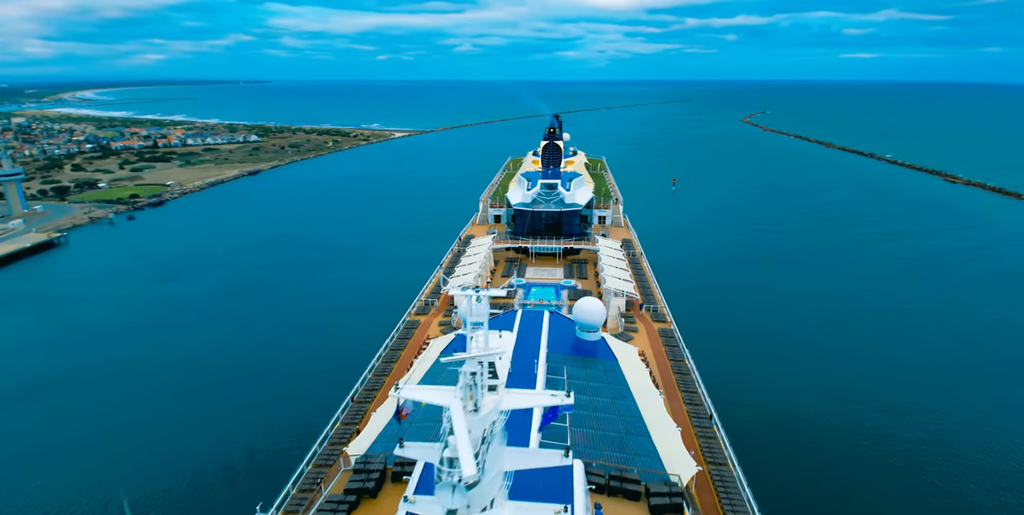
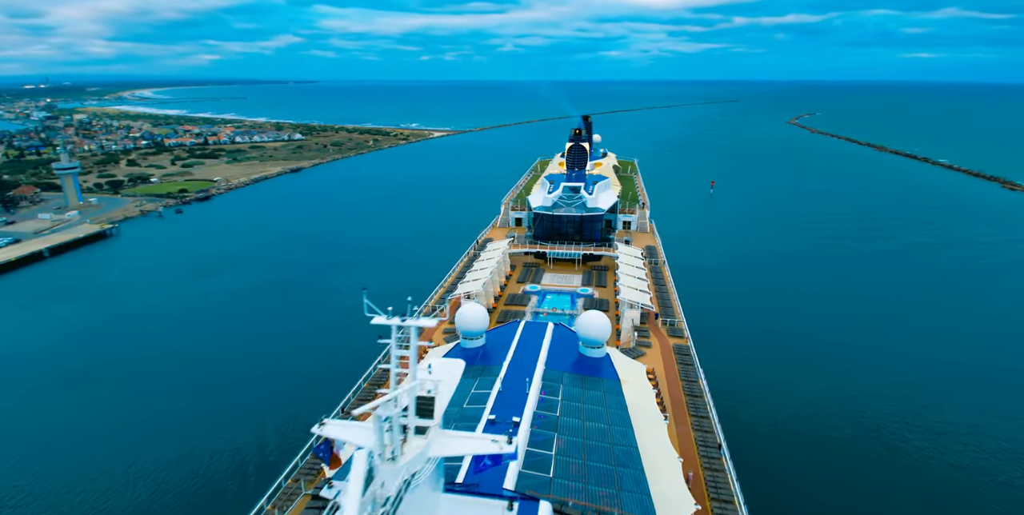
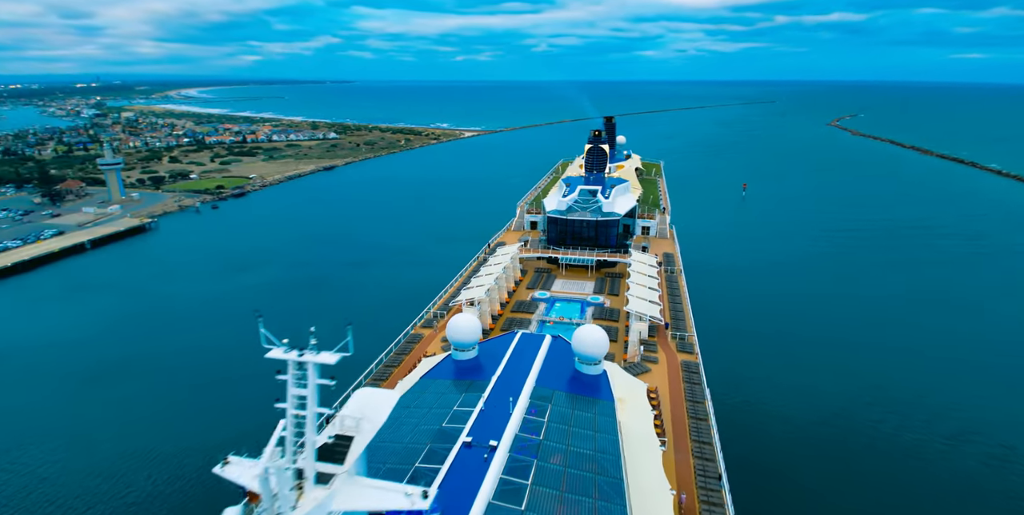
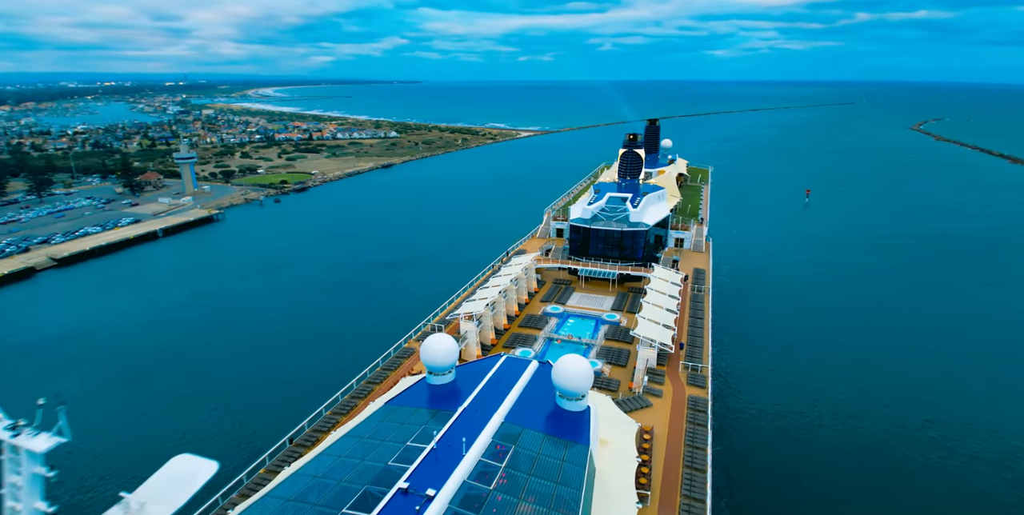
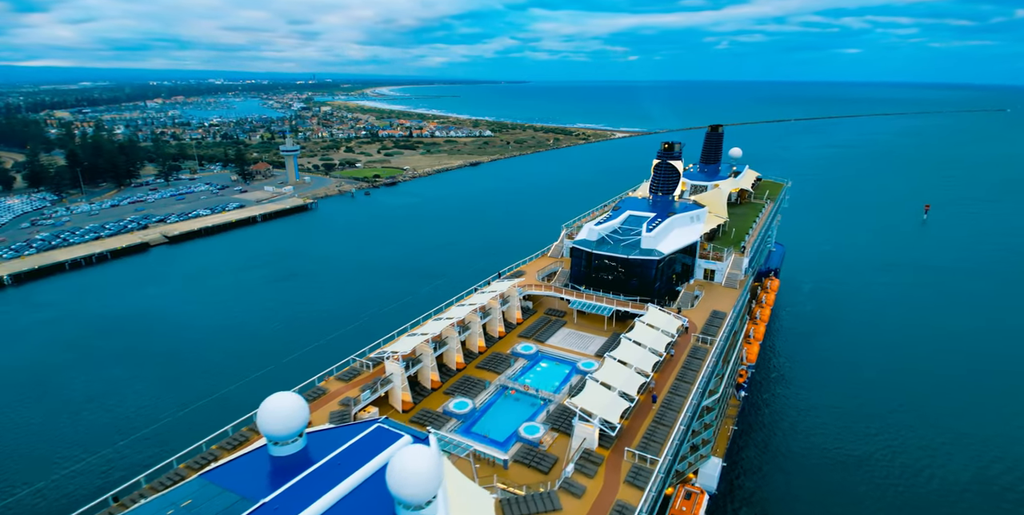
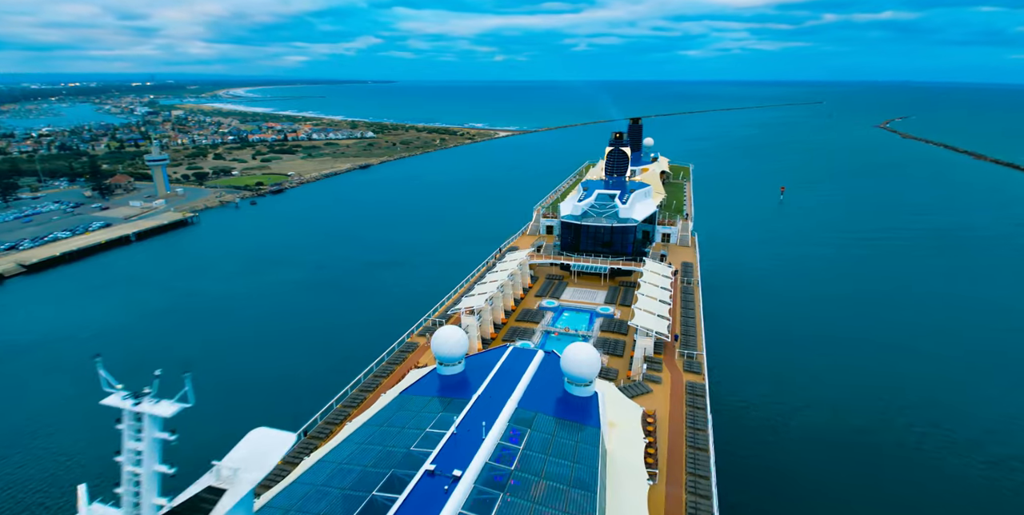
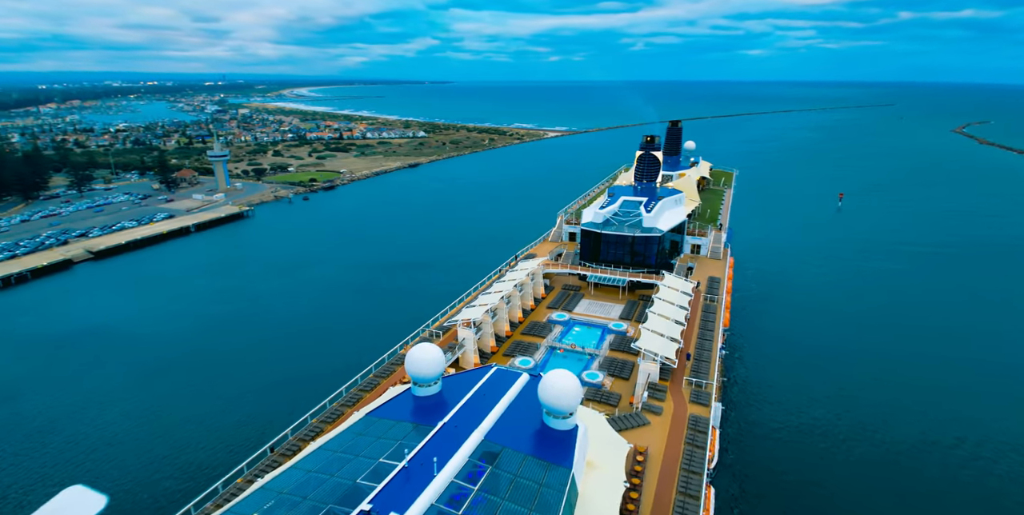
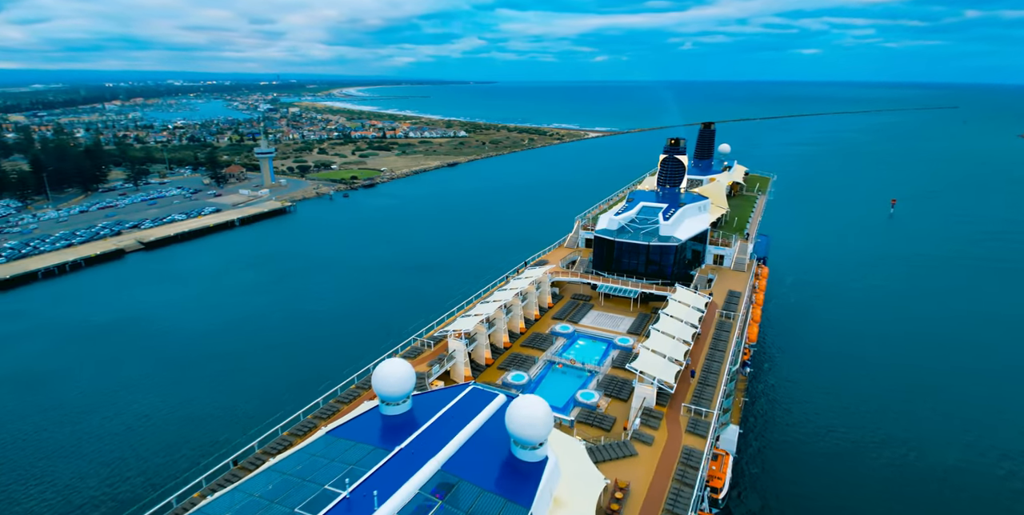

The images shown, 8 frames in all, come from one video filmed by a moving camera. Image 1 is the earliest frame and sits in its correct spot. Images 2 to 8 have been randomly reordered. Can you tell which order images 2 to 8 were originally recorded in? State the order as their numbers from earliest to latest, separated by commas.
2, 3, 6, 4, 7, 8, 5
